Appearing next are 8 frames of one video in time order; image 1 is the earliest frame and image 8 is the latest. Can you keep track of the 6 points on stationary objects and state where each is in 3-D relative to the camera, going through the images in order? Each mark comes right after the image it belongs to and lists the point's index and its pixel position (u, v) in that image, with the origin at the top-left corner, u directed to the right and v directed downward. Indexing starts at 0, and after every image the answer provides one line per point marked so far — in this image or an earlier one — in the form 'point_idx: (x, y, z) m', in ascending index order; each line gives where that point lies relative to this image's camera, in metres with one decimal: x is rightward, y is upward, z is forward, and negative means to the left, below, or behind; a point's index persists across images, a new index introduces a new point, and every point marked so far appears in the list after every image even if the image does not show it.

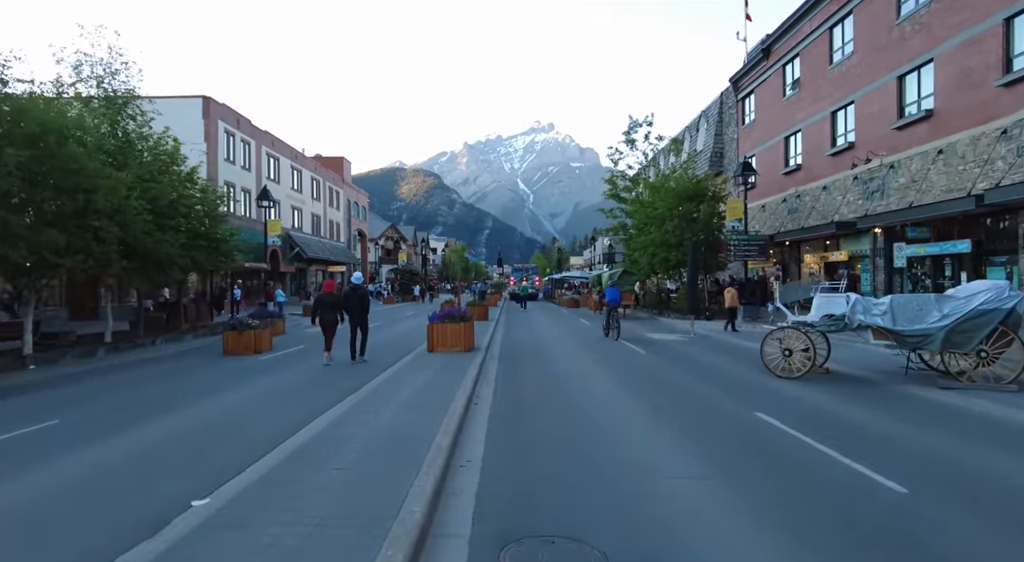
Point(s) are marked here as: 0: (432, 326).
0: (-1.6, -1.0, +13.2) m
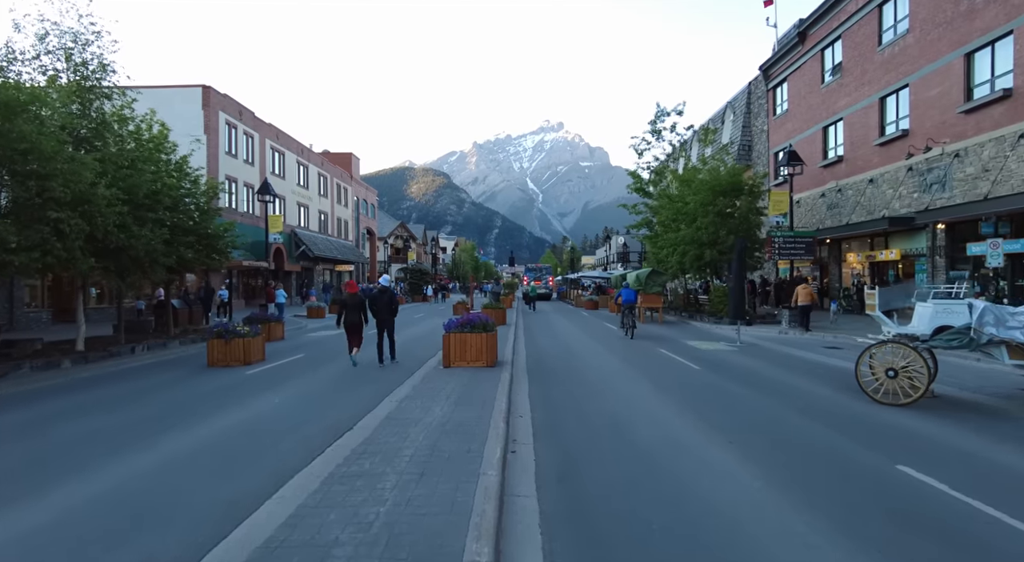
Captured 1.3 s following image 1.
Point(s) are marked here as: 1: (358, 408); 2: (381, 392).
0: (-1.0, -1.0, +11.1) m
1: (-2.3, -1.9, +9.5) m
2: (-2.2, -1.9, +10.9) m
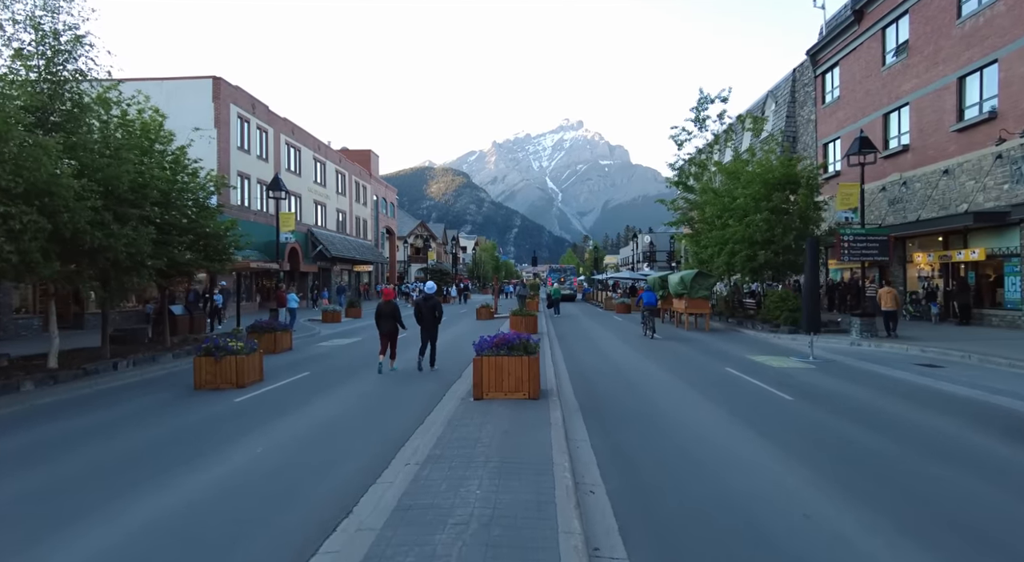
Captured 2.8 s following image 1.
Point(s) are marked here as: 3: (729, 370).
0: (-0.4, -1.2, +8.9) m
1: (-1.6, -2.0, +7.3) m
2: (-1.5, -2.0, +8.7) m
3: (+5.2, -2.2, +15.0) m
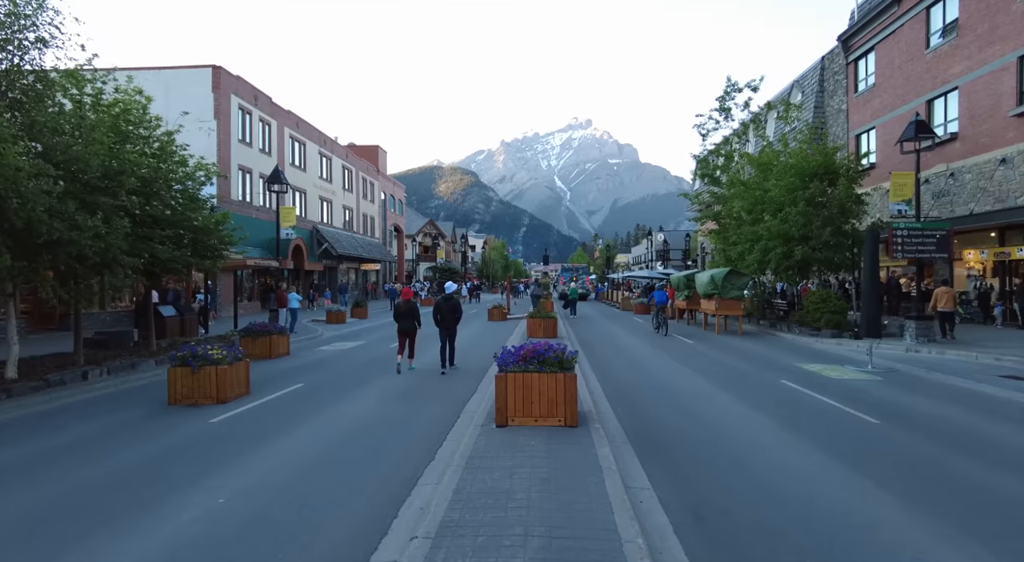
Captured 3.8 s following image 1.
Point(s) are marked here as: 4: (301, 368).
0: (0.0, -1.1, +7.2) m
1: (-1.3, -2.0, +5.6) m
2: (-1.2, -2.0, +7.0) m
3: (+5.7, -2.1, +13.3) m
4: (-5.0, -2.1, +15.1) m
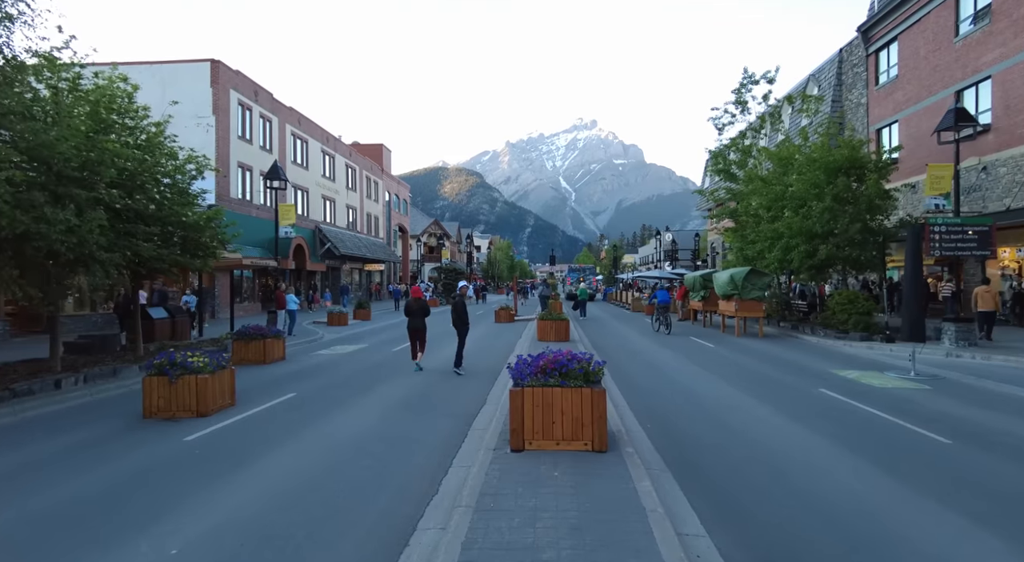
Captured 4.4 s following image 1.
0: (+0.2, -1.1, +6.1) m
1: (-1.1, -2.0, +4.5) m
2: (-1.0, -2.0, +6.0) m
3: (+5.9, -2.1, +12.1) m
4: (-4.8, -2.1, +14.1) m
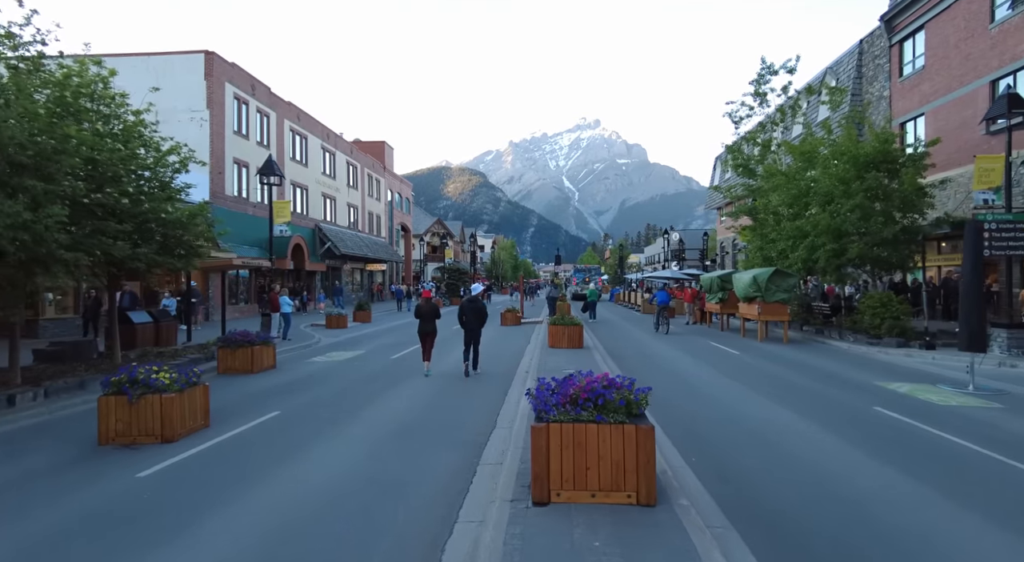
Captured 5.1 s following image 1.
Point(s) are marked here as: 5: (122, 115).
0: (+0.3, -1.2, +4.8) m
1: (-1.0, -2.0, +3.3) m
2: (-0.8, -2.0, +4.7) m
3: (+6.1, -2.2, +10.8) m
4: (-4.6, -2.1, +12.8) m
5: (-8.6, +3.7, +13.8) m
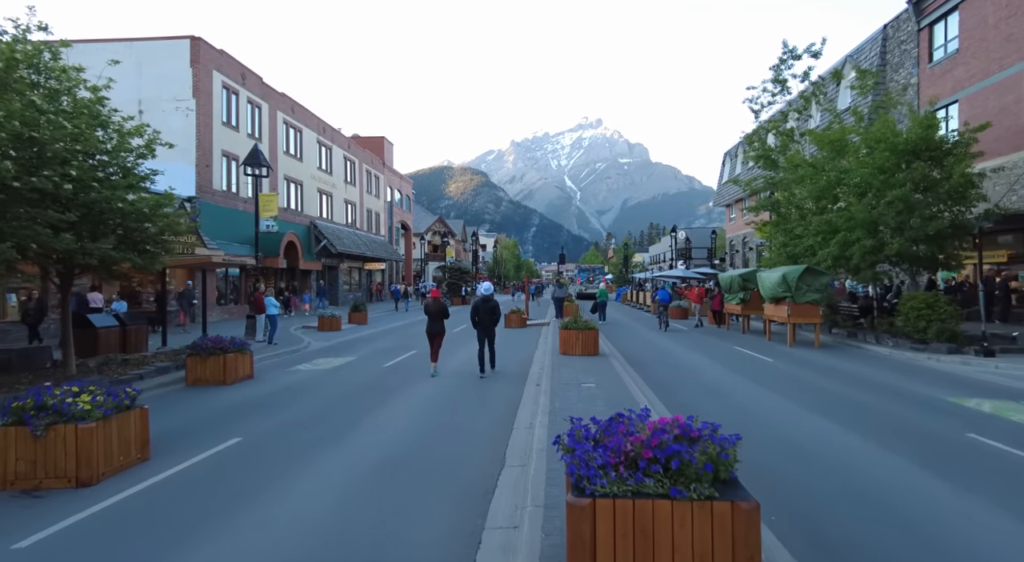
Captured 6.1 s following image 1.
0: (+0.5, -1.2, +3.1) m
1: (-0.8, -2.0, +1.5) m
2: (-0.7, -2.0, +3.0) m
3: (+6.3, -2.2, +9.1) m
4: (-4.4, -2.1, +11.1) m
5: (-8.5, +3.7, +12.1) m
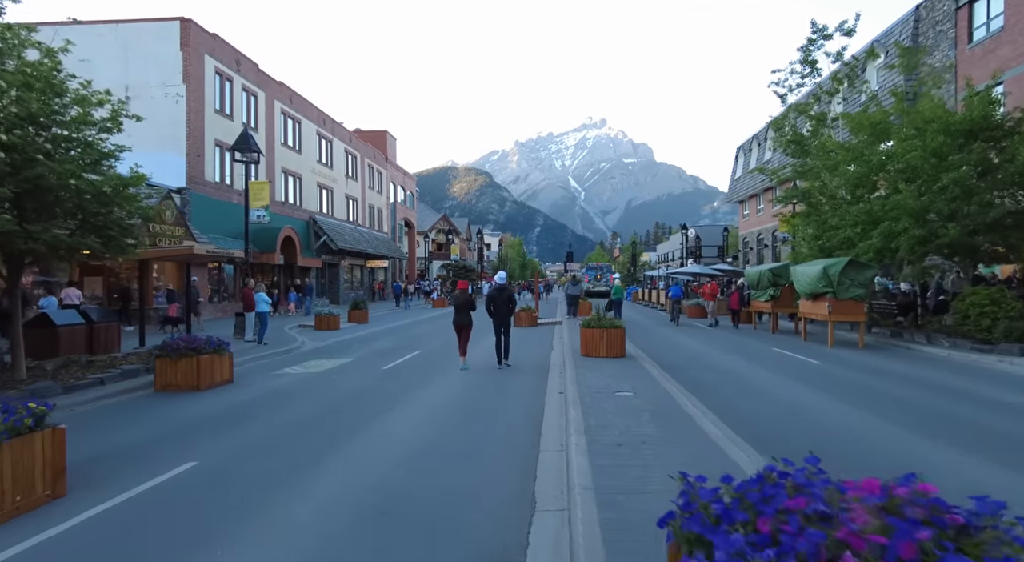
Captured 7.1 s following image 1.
0: (+0.7, -1.0, +1.4) m
1: (-0.6, -1.8, -0.2) m
2: (-0.5, -1.8, +1.3) m
3: (+6.5, -2.0, +7.3) m
4: (-4.1, -2.0, +9.4) m
5: (-8.2, +3.9, +10.5) m
